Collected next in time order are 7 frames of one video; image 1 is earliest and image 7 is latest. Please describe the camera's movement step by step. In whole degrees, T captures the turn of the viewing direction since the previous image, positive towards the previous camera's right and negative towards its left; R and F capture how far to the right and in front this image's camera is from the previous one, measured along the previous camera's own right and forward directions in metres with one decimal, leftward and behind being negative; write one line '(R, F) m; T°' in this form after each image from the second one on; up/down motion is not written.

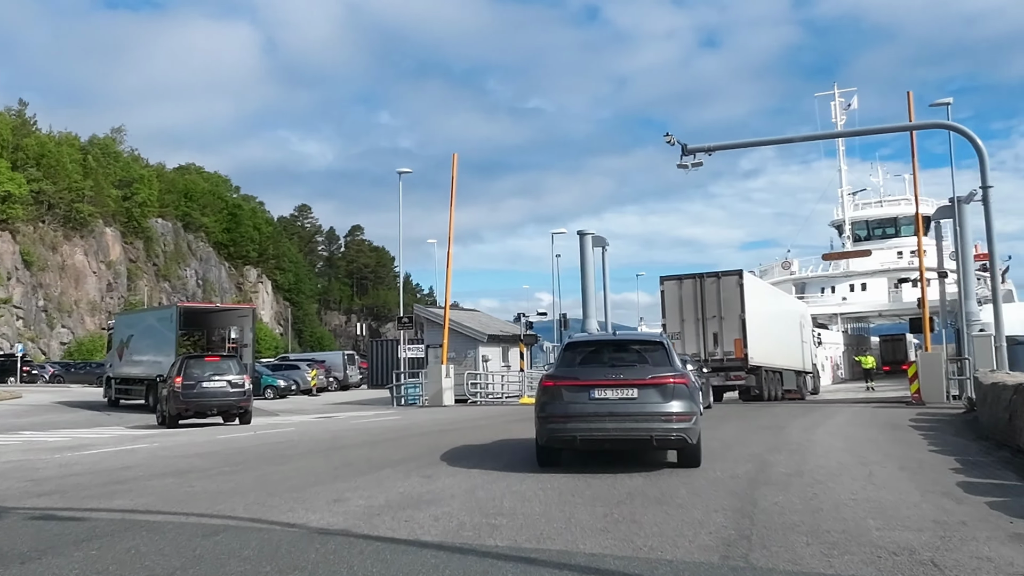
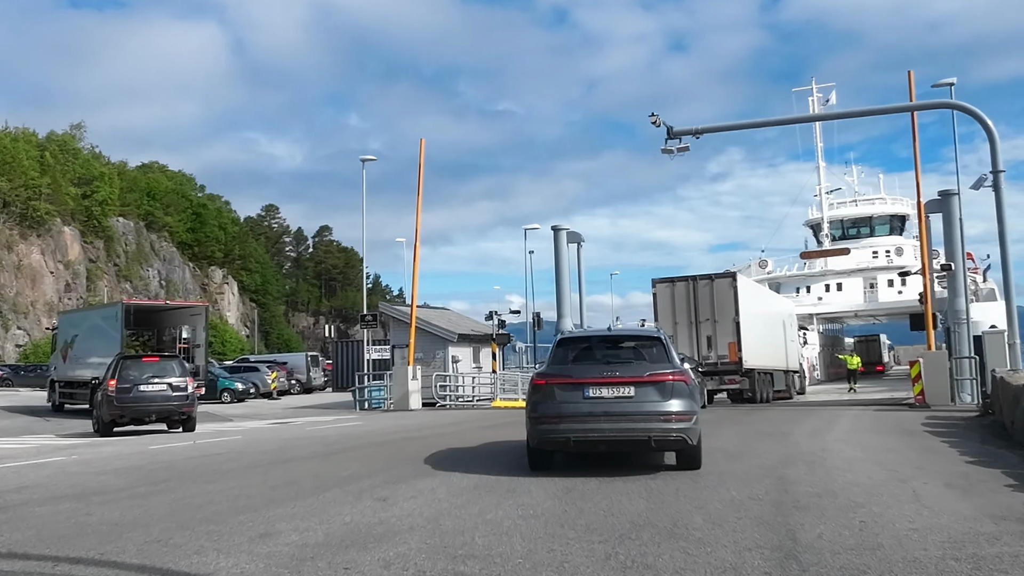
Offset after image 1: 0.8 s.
(0.0, +1.7) m; +2°
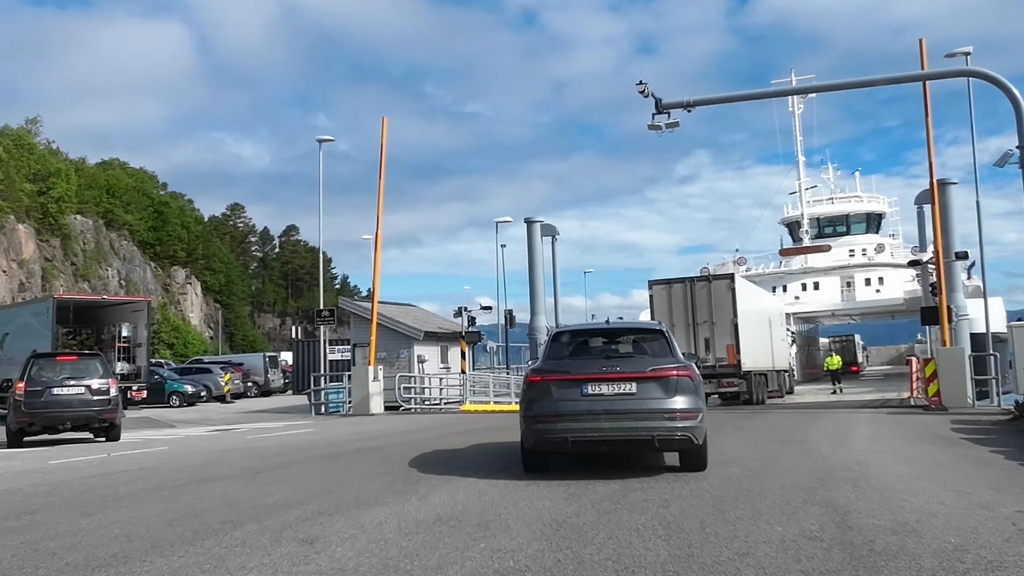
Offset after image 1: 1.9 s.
(0.0, +2.1) m; +2°
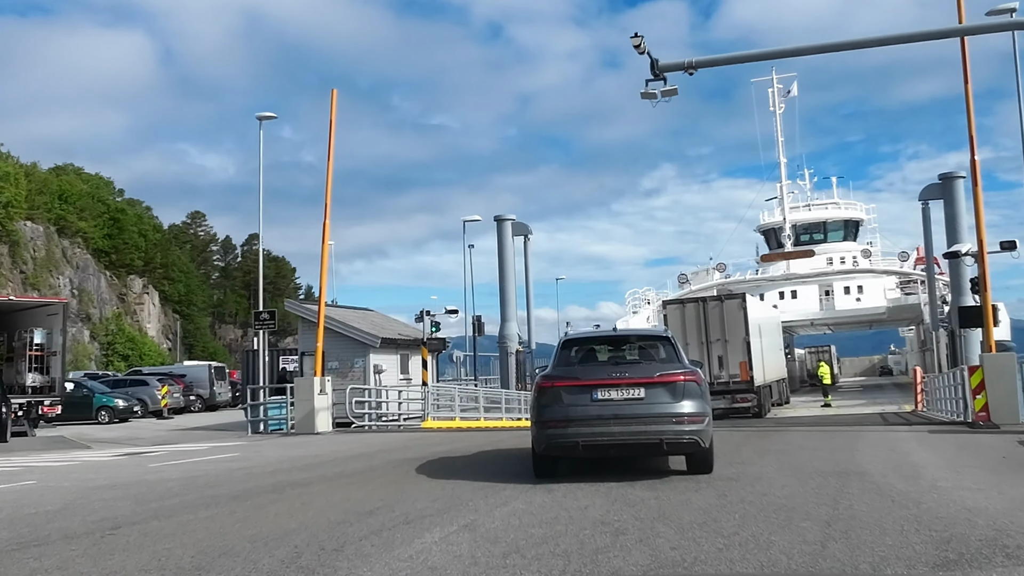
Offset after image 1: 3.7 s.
(0.0, +2.9) m; +2°
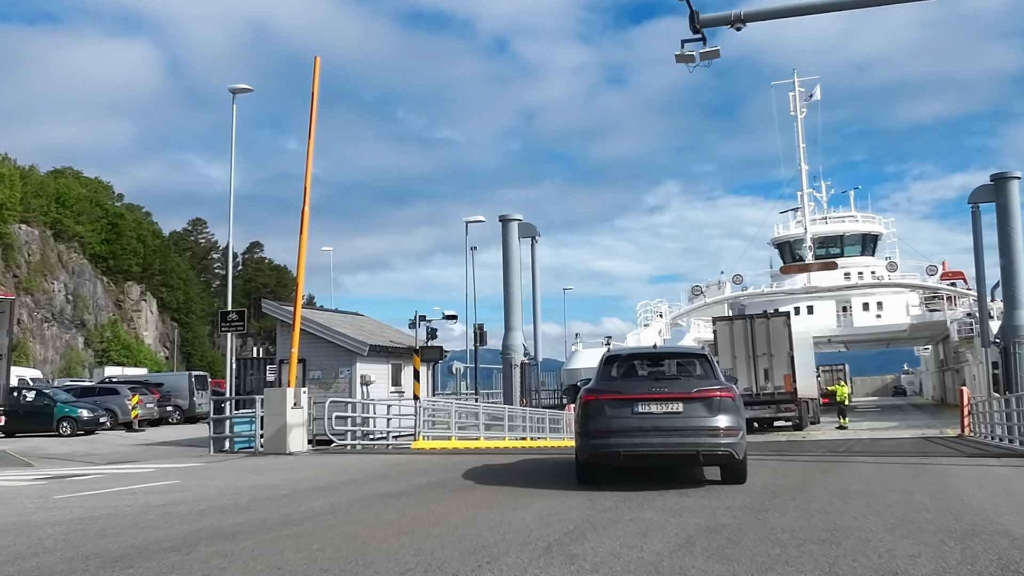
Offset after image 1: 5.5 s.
(0.0, +2.6) m; 0°
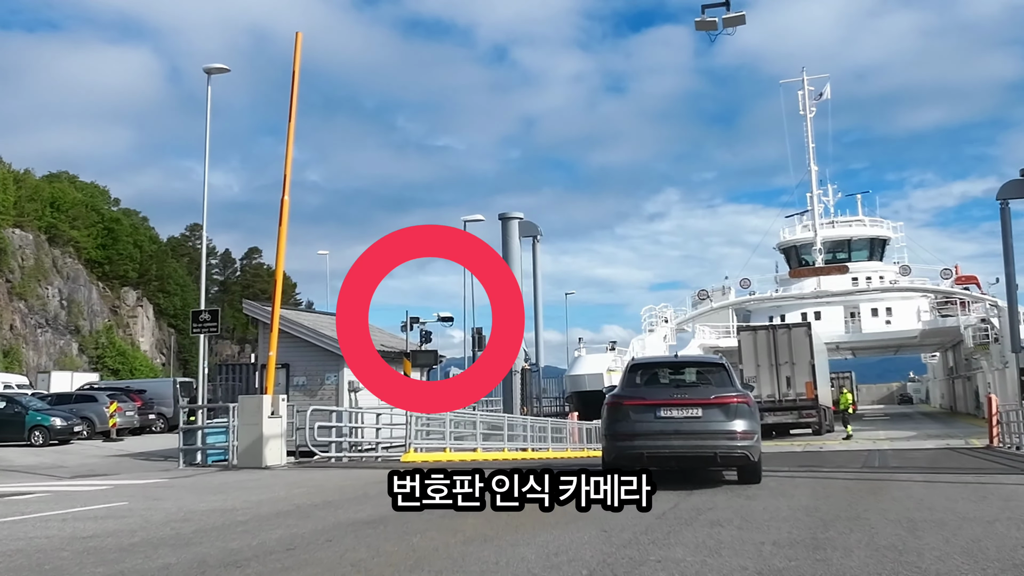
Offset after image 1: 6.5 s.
(0.0, +1.5) m; 0°
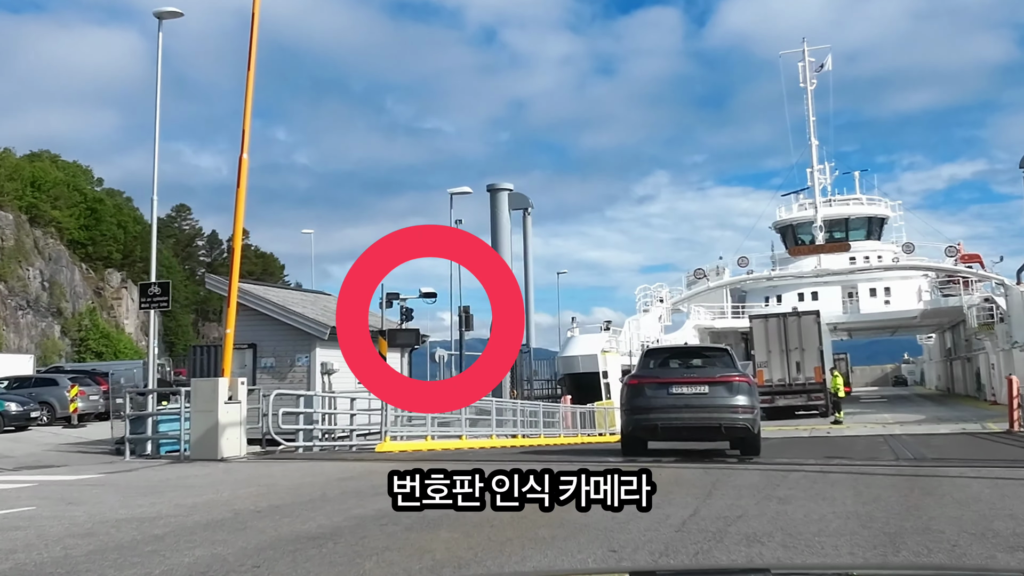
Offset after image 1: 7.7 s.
(+0.1, +1.7) m; +1°
